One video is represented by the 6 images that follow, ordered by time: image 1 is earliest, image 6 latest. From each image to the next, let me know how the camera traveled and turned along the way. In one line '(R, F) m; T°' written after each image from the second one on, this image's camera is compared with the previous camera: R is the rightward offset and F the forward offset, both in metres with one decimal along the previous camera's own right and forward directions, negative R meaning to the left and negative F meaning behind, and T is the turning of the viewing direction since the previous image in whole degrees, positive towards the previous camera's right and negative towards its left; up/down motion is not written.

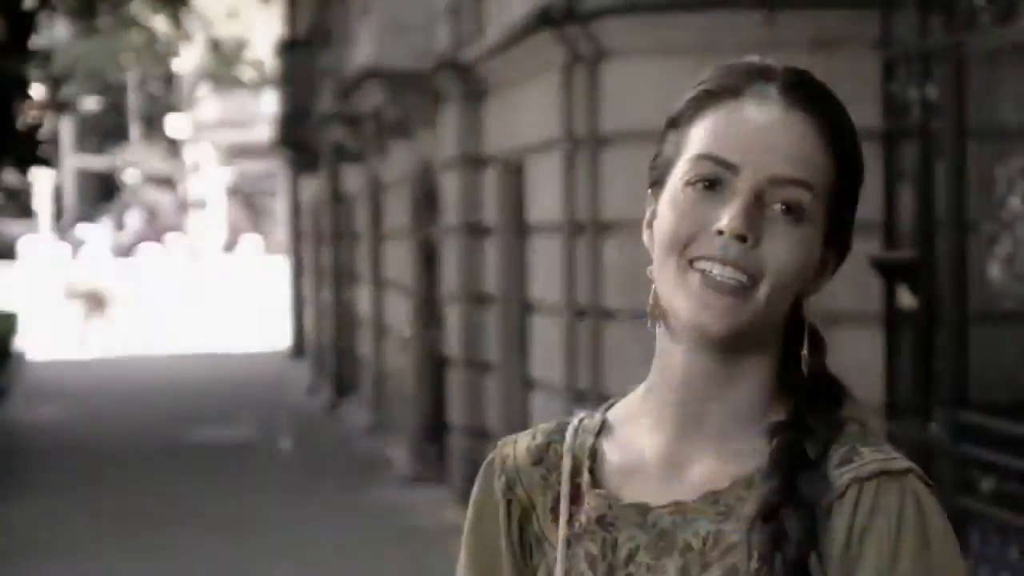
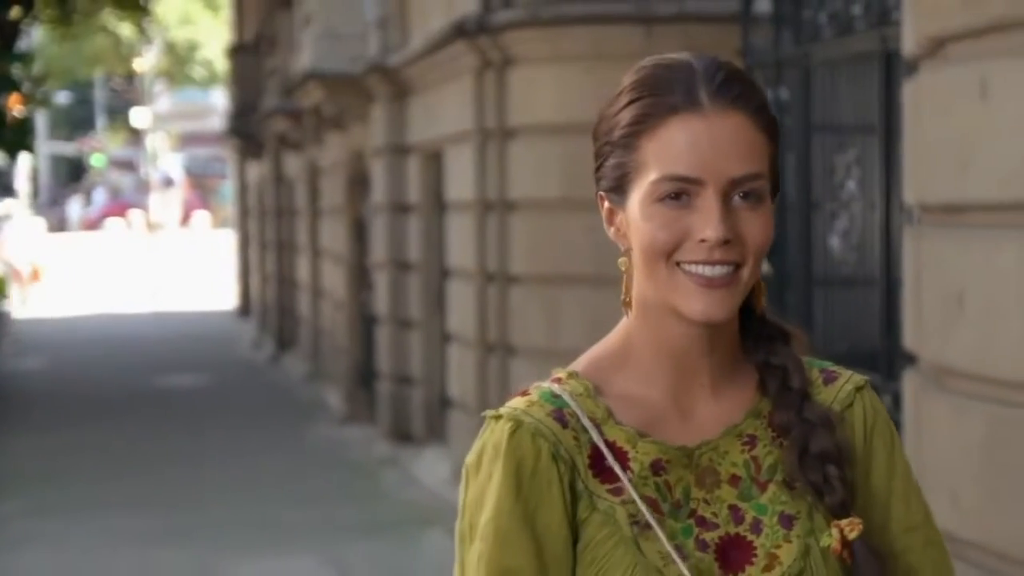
(-0.1, -1.2) m; +2°
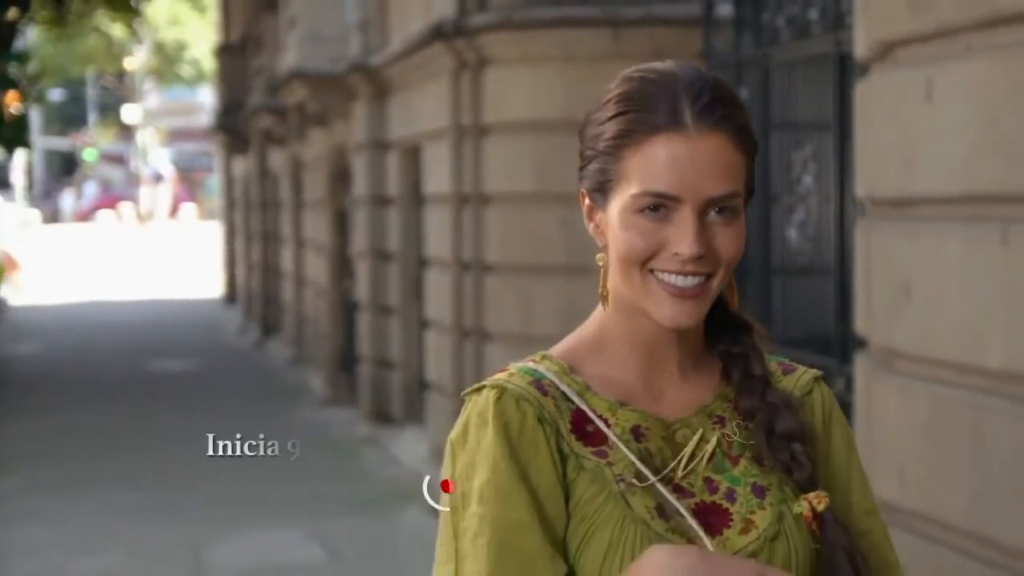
(0.0, -0.4) m; +1°
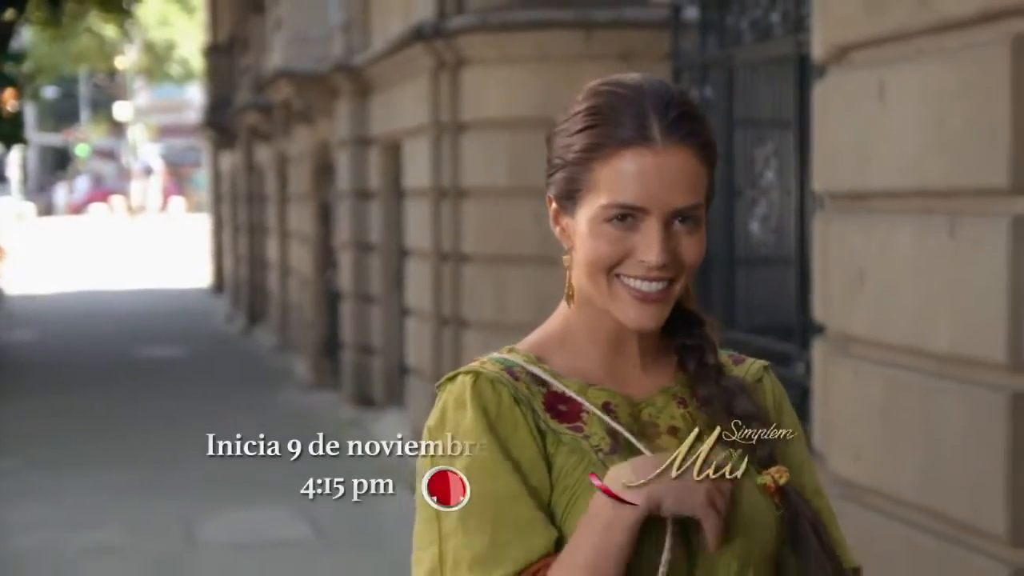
(0.0, -0.4) m; +1°
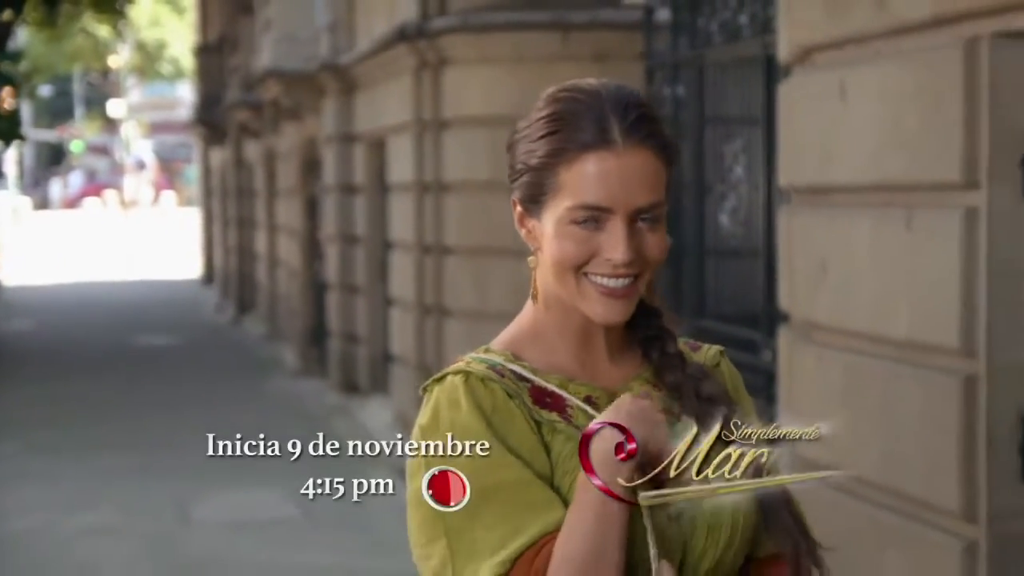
(0.0, -0.4) m; 0°
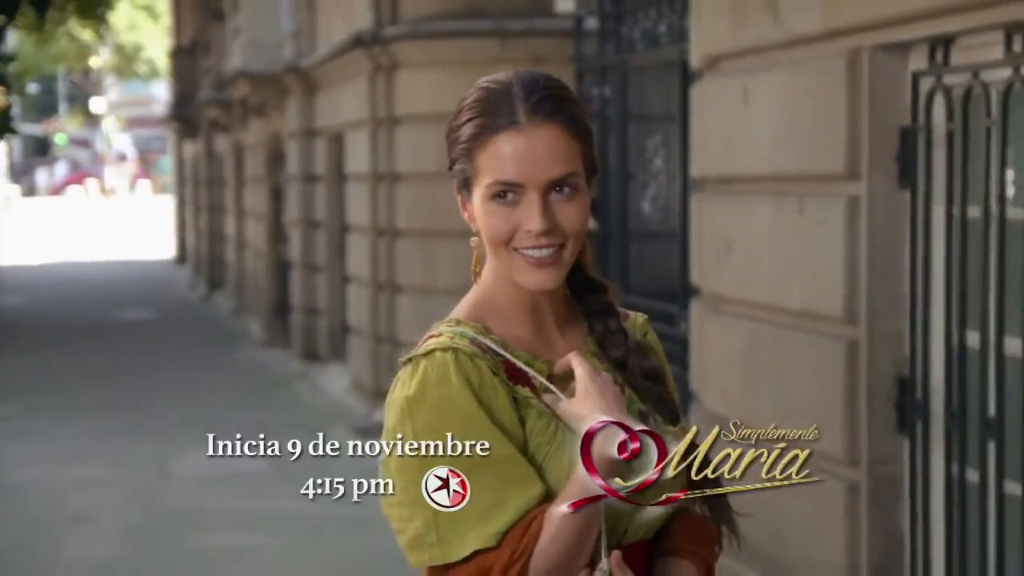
(0.0, -1.1) m; +1°
